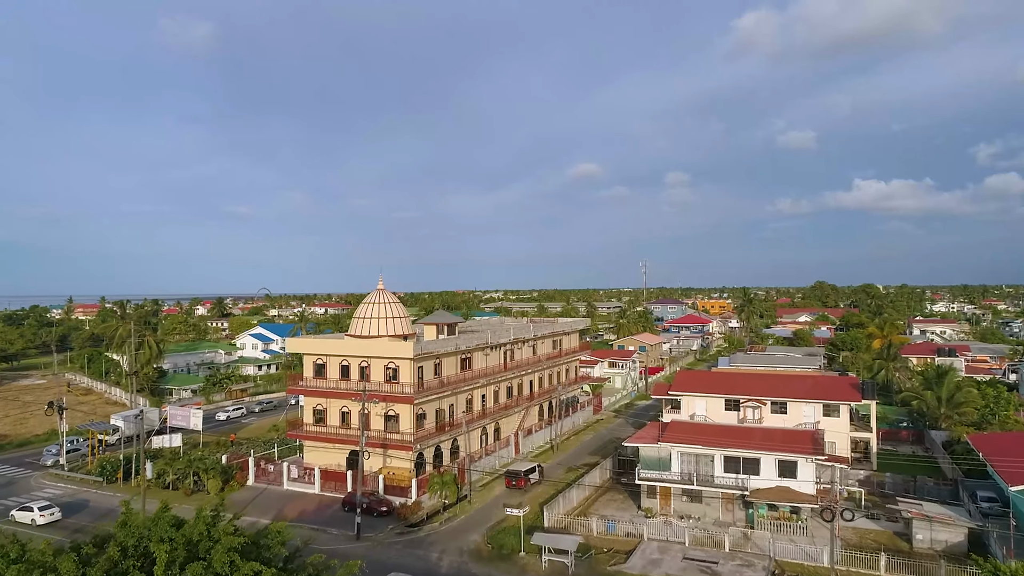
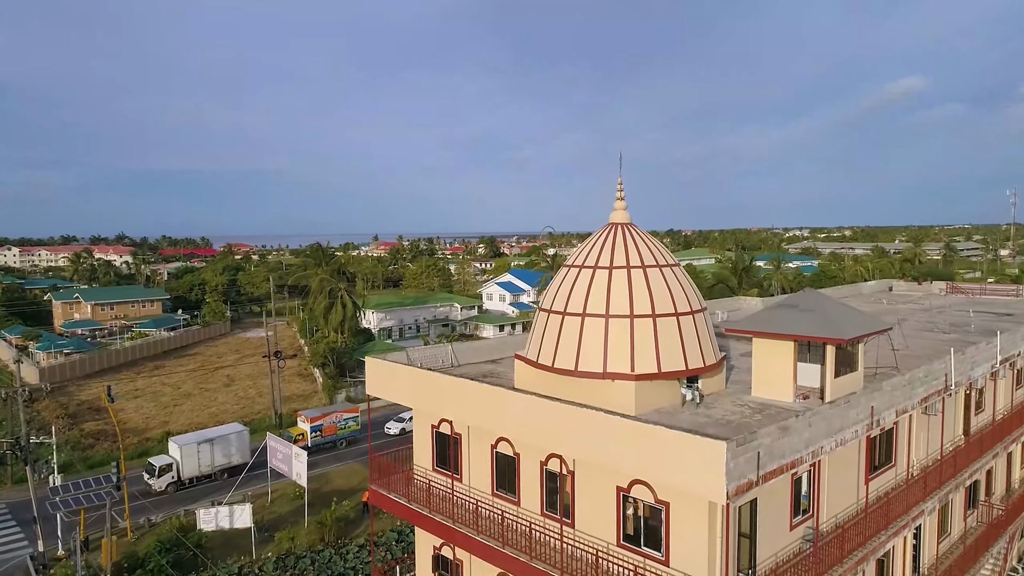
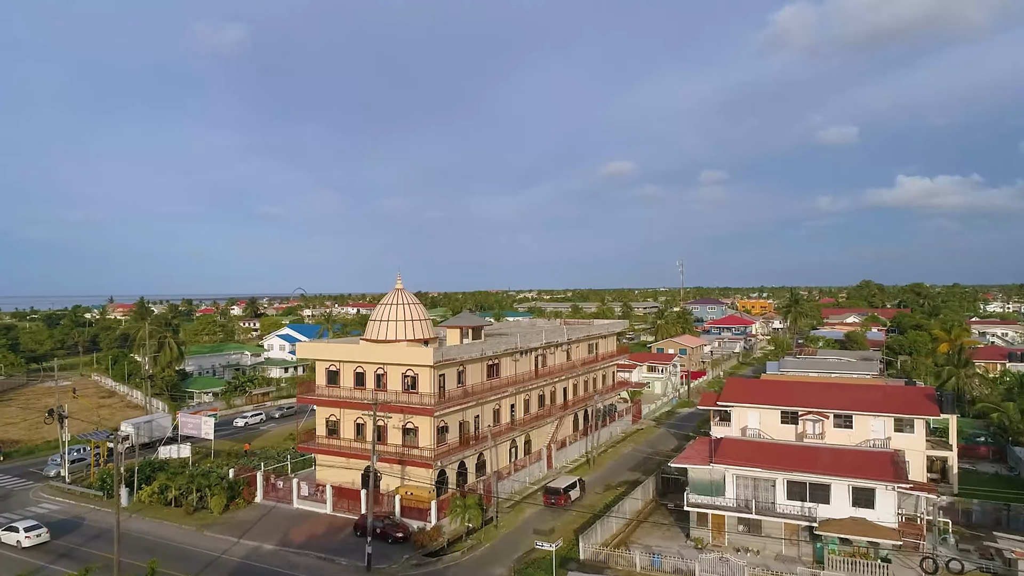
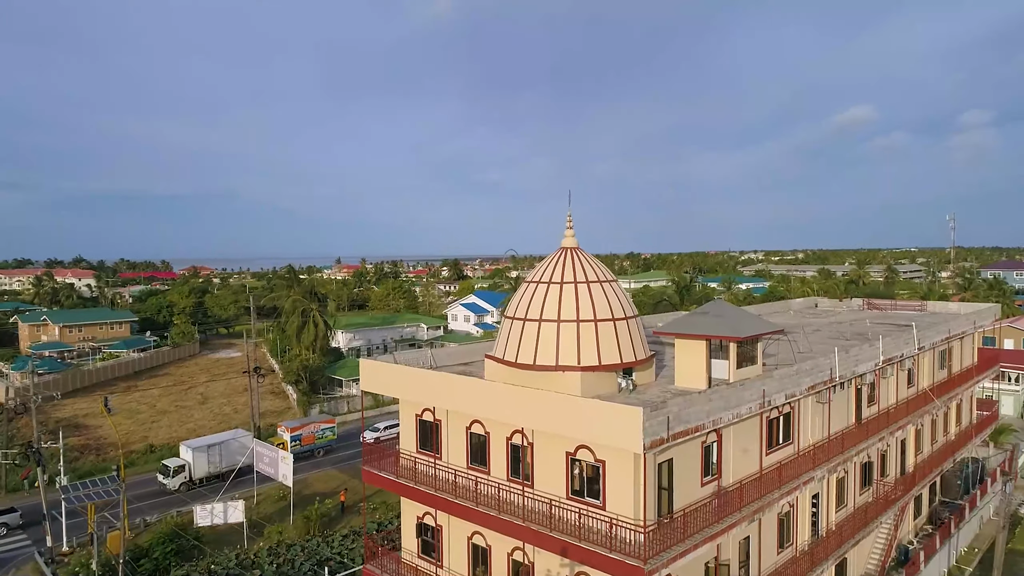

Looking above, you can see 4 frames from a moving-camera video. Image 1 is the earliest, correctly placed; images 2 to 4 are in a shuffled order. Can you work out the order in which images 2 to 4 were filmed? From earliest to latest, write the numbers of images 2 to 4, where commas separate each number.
3, 4, 2
